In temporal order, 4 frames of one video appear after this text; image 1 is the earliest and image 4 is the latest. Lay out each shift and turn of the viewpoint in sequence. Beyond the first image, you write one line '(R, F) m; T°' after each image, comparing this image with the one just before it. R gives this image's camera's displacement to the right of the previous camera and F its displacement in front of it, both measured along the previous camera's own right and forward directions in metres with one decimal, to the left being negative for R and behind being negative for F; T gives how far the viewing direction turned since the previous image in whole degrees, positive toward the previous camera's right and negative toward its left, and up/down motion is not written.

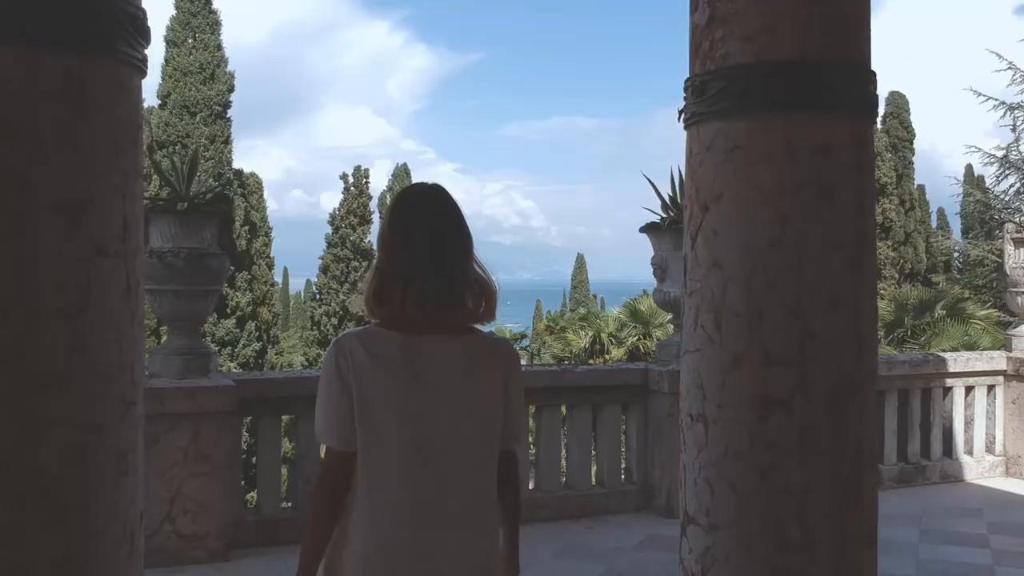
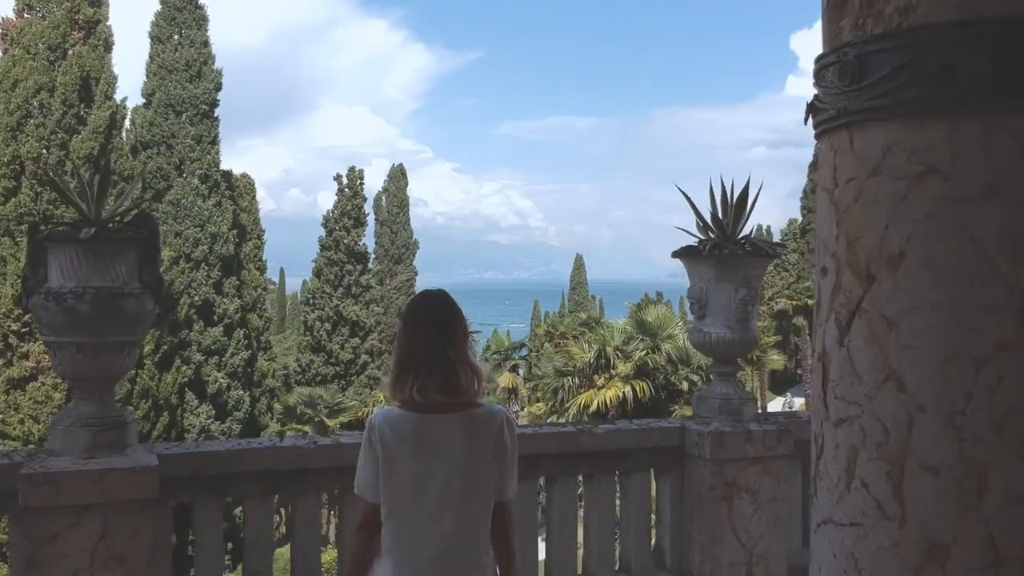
(0.0, +0.8) m; 0°
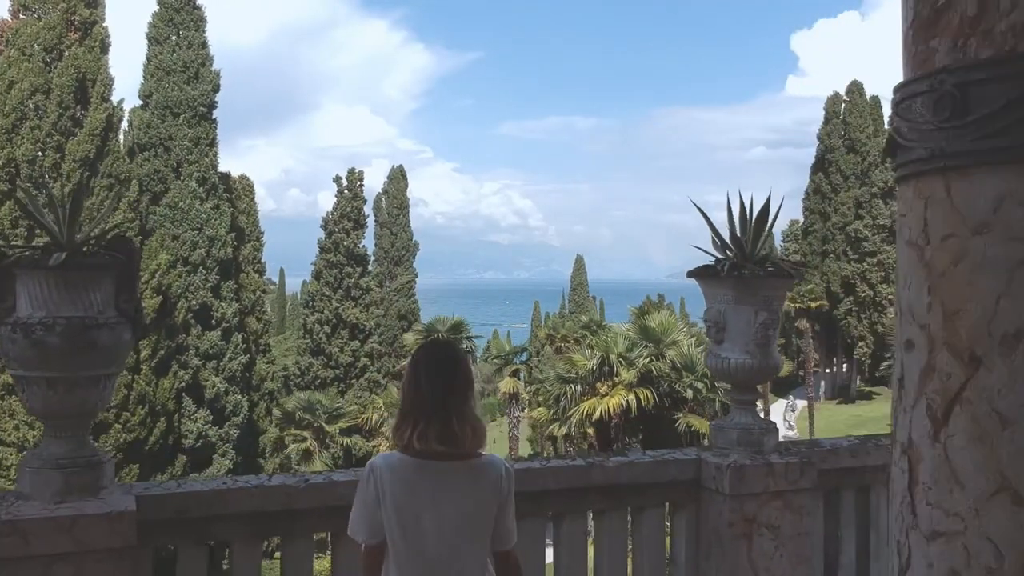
(0.0, +0.2) m; 0°
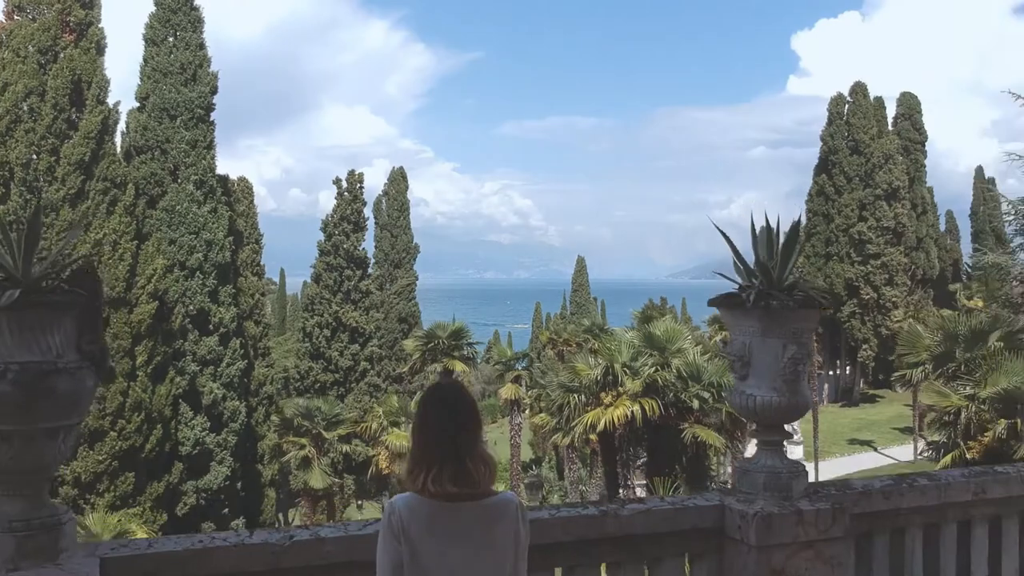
(0.0, +0.3) m; 0°
